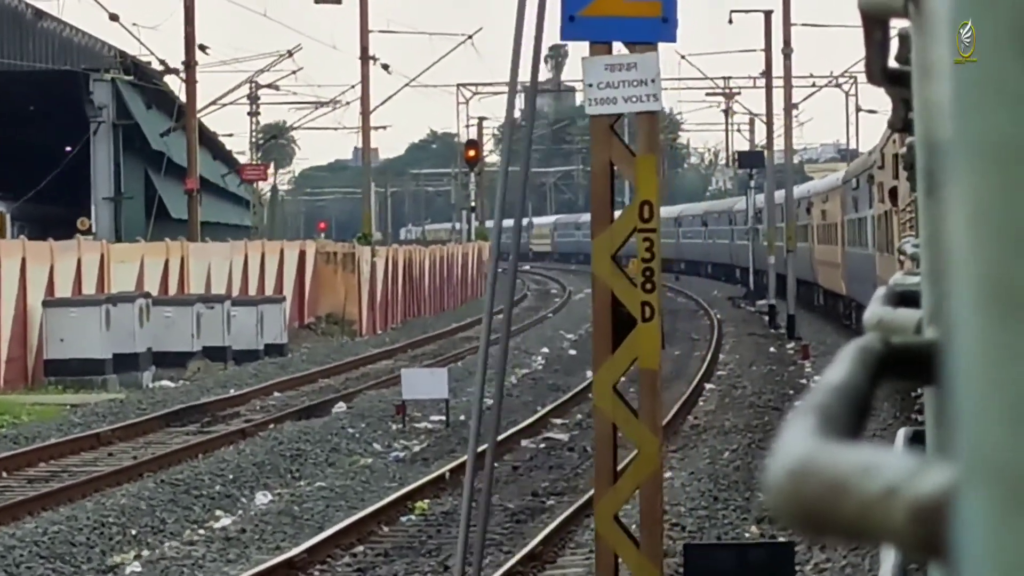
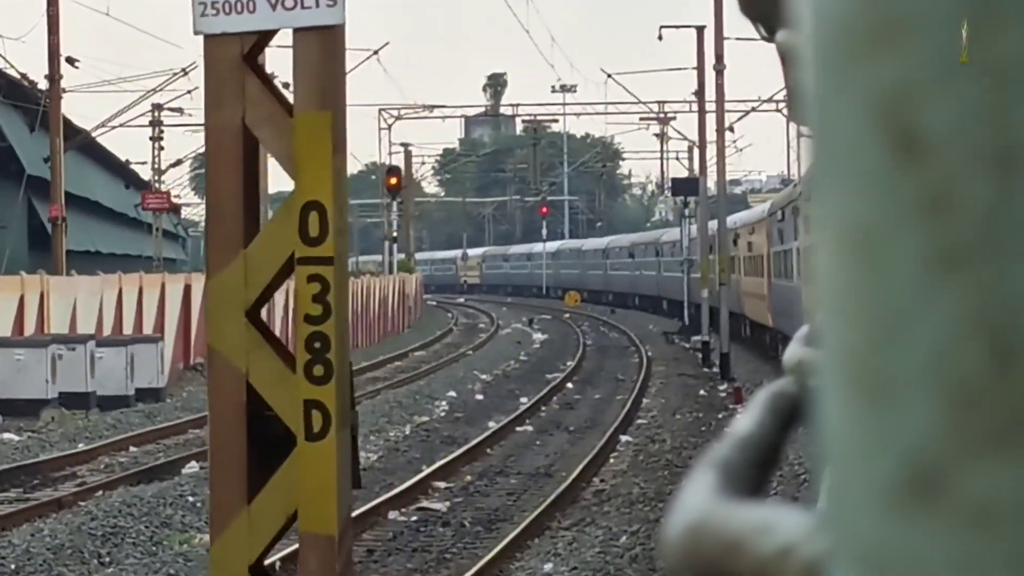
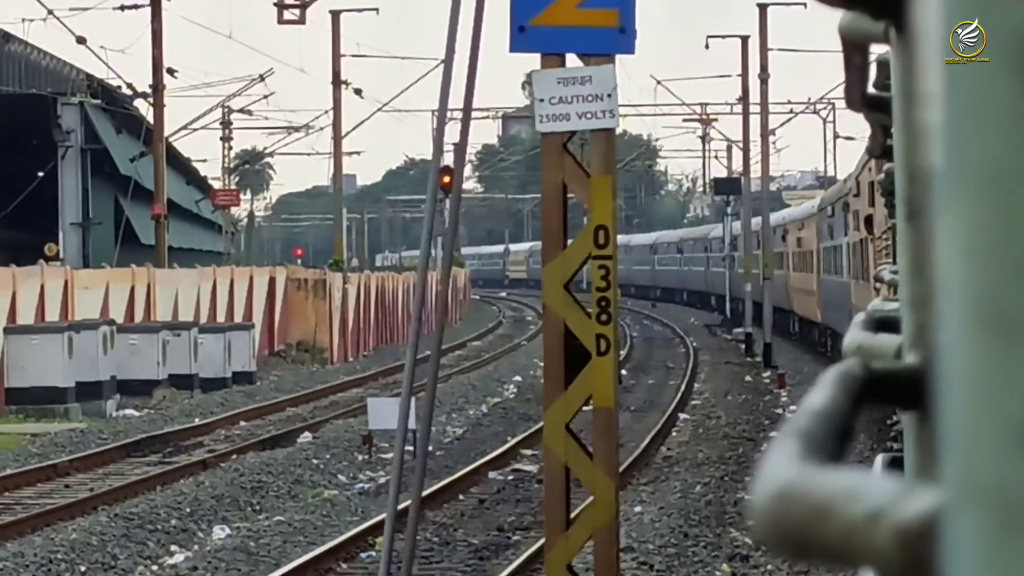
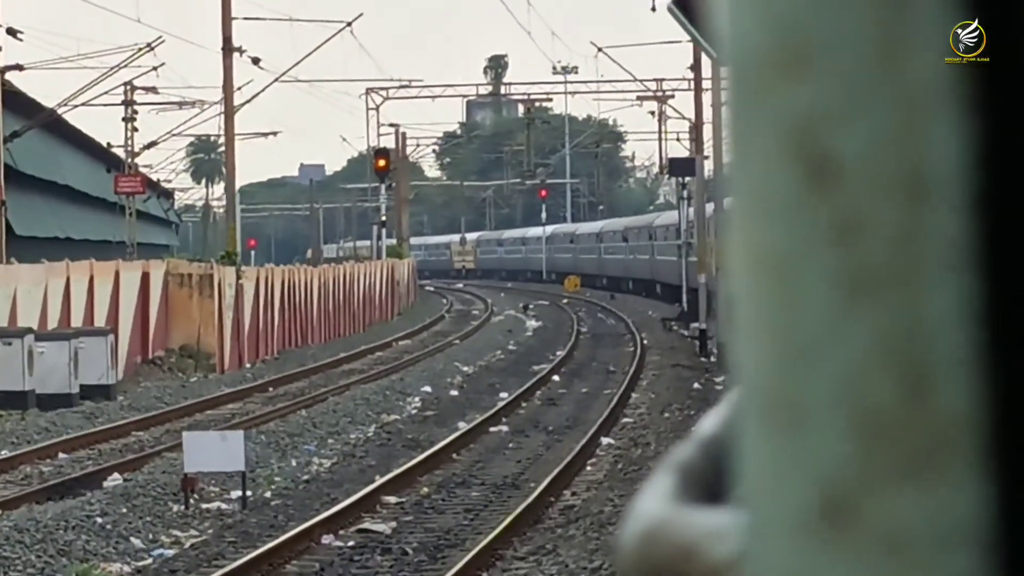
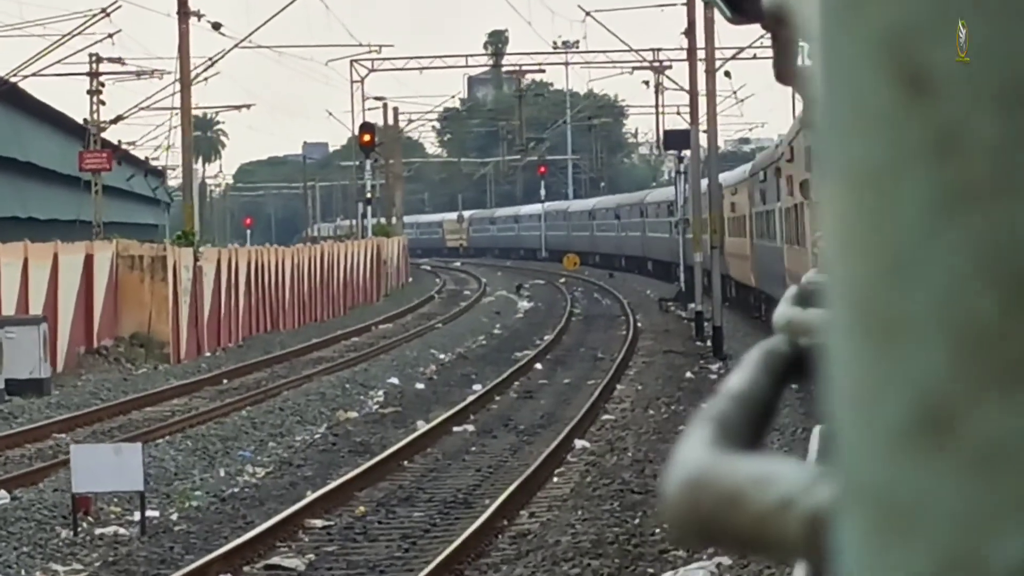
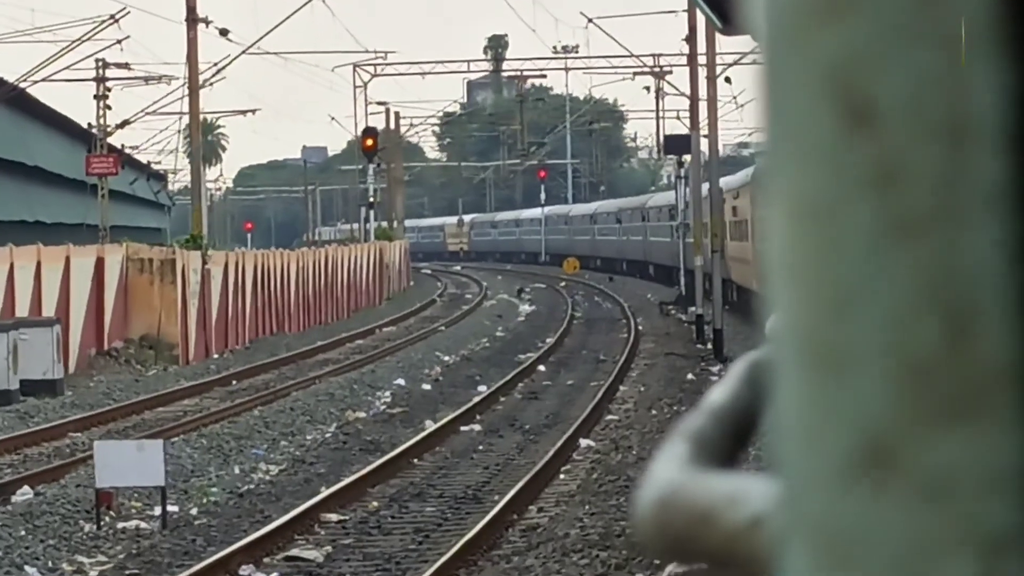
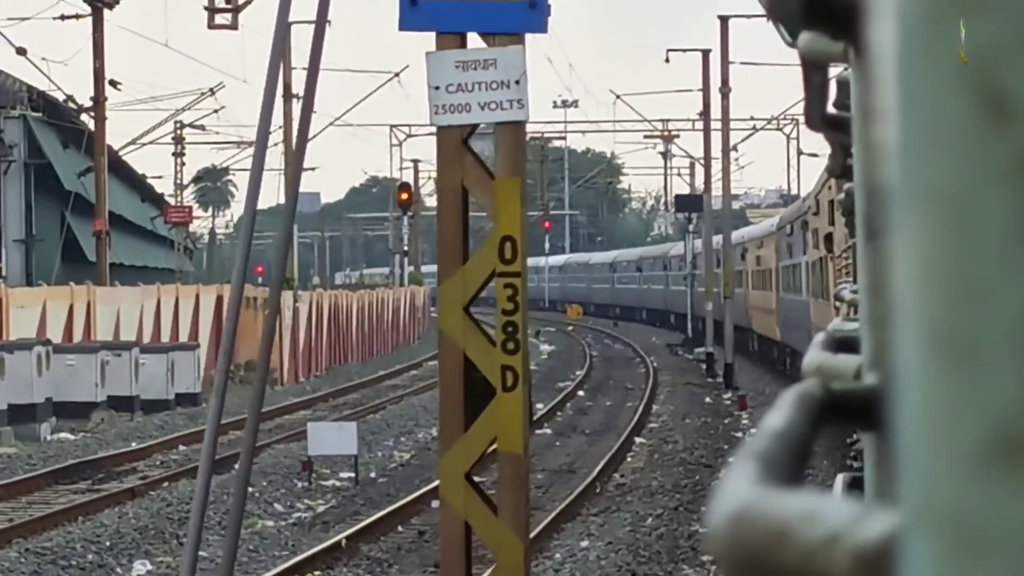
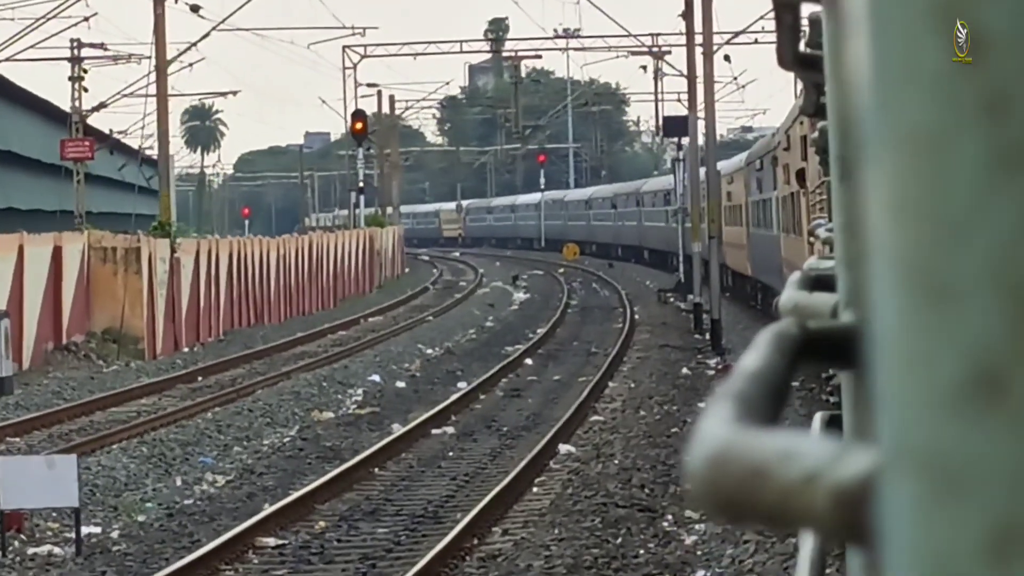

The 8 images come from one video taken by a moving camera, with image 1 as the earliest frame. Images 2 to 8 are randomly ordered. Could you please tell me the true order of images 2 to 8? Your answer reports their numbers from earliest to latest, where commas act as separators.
3, 7, 2, 4, 6, 5, 8
